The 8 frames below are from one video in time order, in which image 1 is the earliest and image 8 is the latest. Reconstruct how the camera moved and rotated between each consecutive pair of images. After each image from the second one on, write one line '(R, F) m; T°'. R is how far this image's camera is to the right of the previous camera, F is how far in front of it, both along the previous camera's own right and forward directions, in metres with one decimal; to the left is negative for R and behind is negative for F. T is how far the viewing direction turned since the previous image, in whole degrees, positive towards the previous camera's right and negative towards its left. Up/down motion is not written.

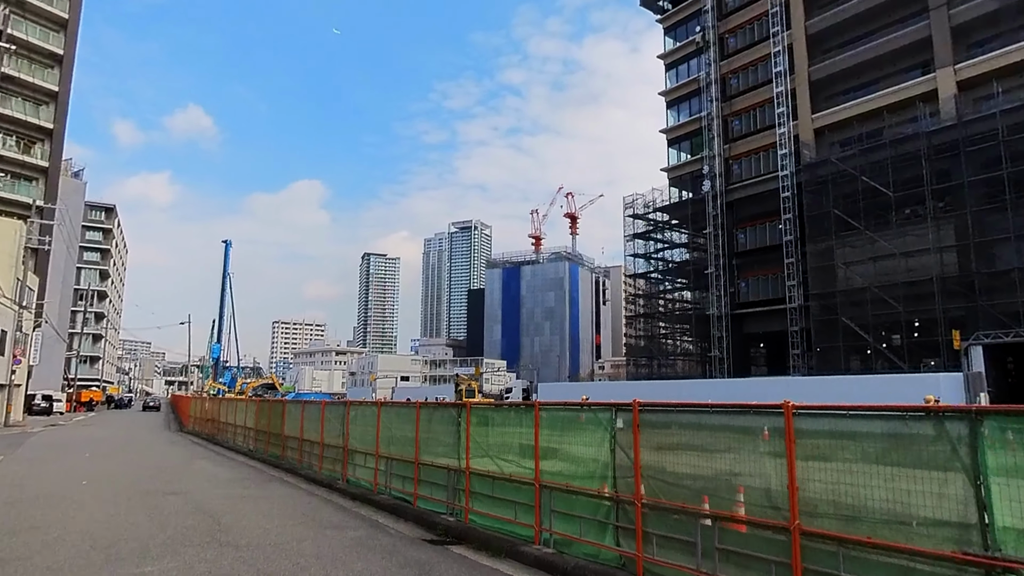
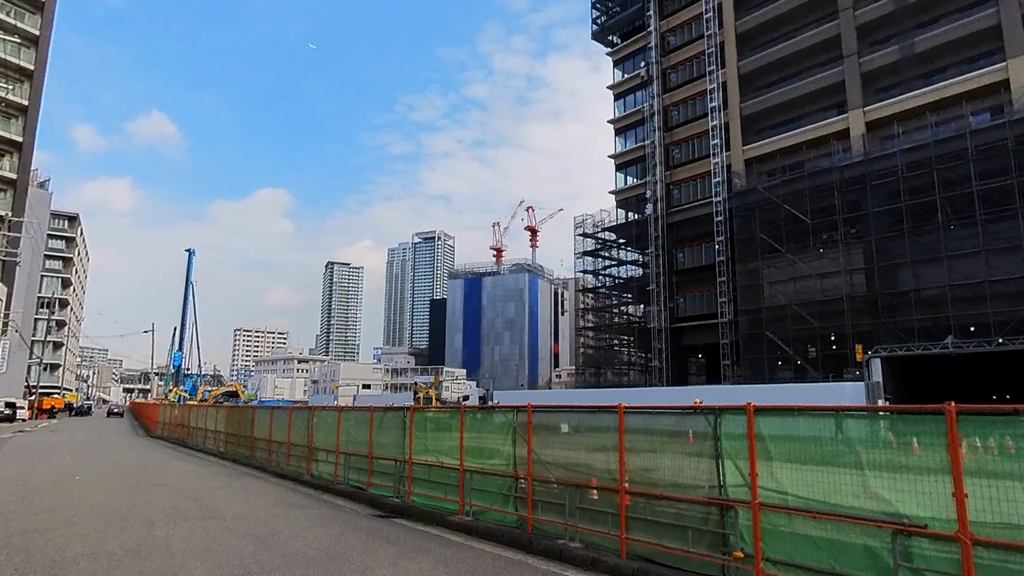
(+0.6, -2.3) m; +3°
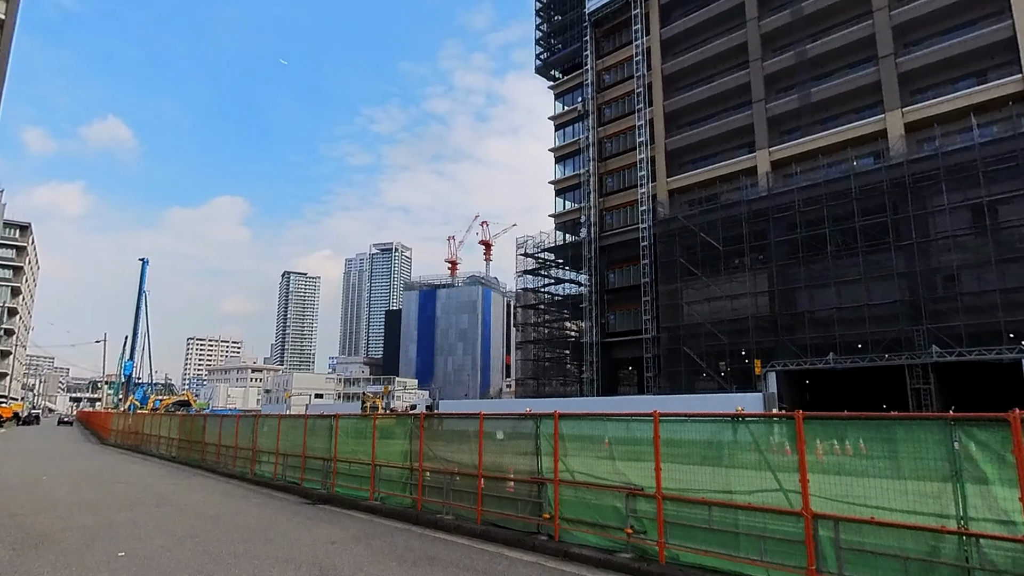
(+1.4, -2.9) m; +4°
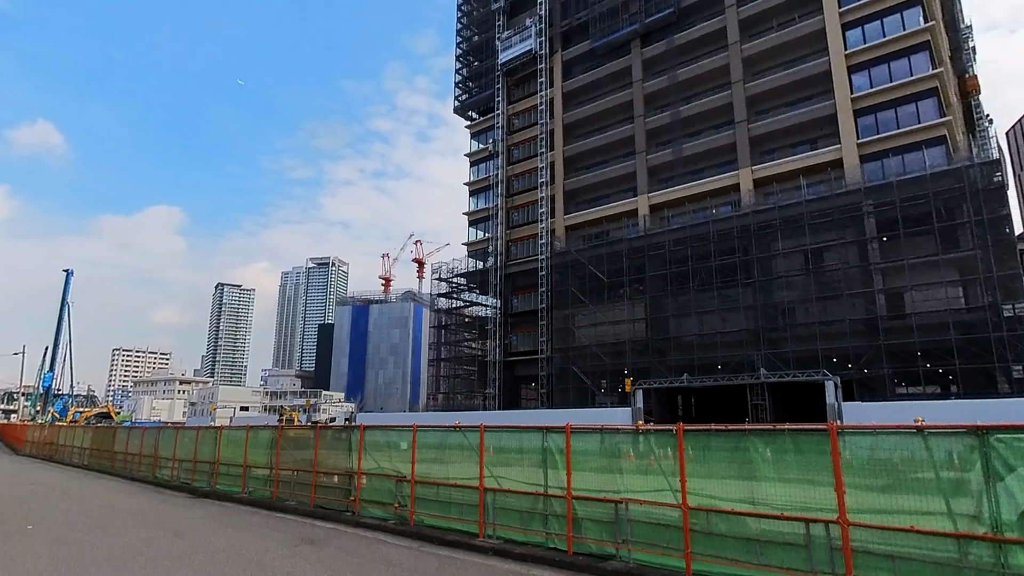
(+3.2, -4.3) m; +5°
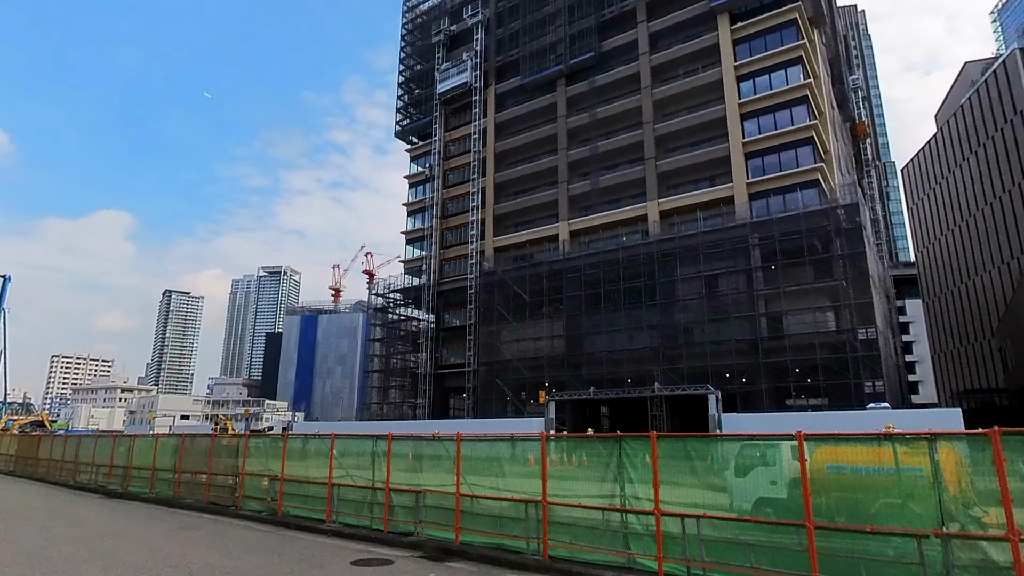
(+3.1, -3.2) m; +3°
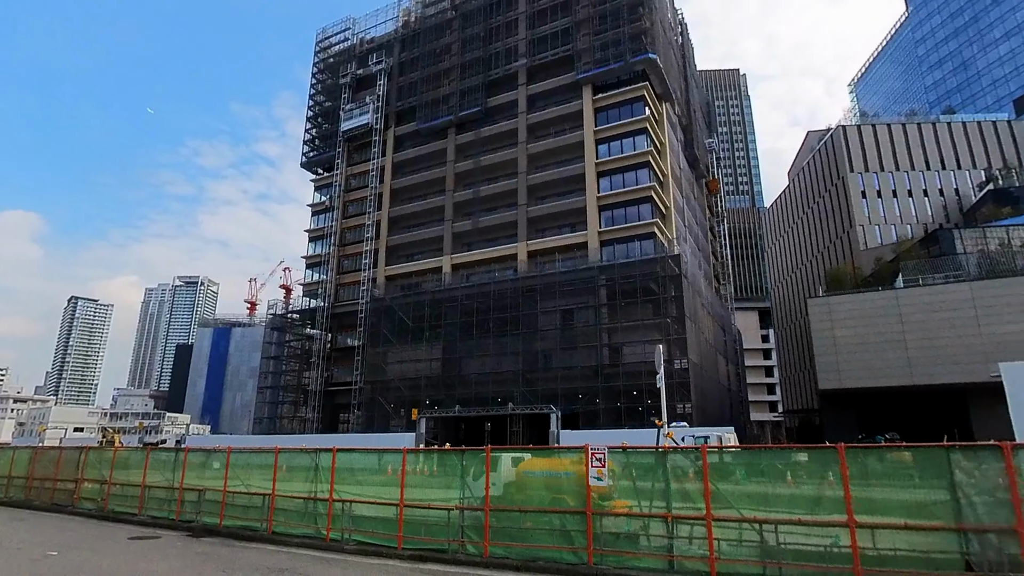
(+5.5, -5.5) m; +6°
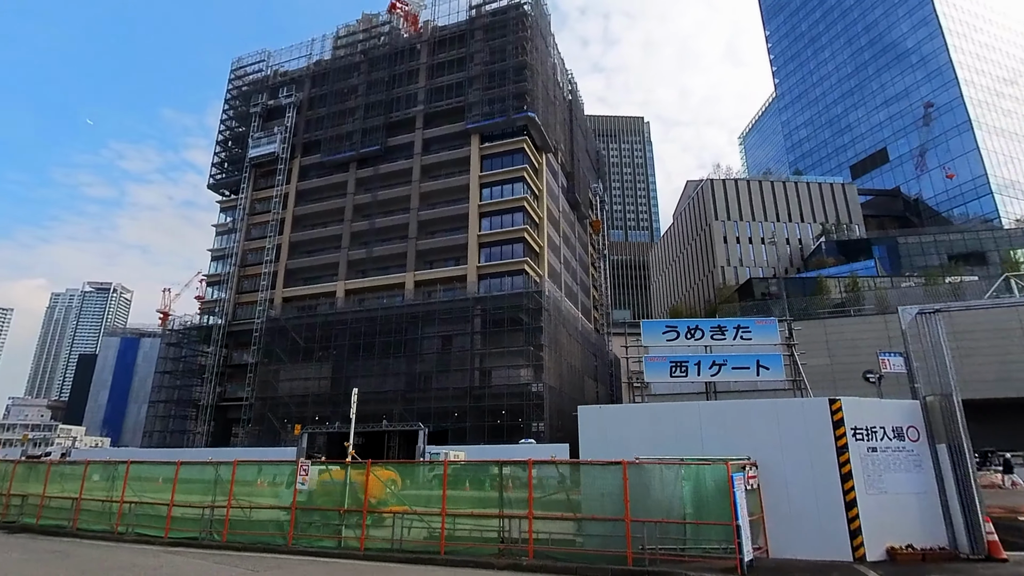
(+6.0, -5.0) m; +5°
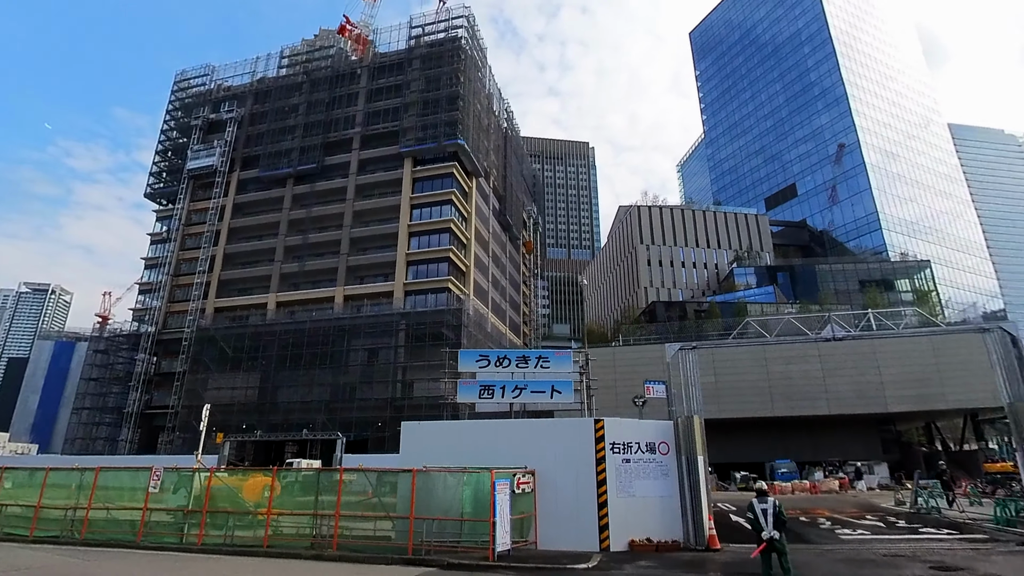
(+4.4, -3.0) m; +3°
